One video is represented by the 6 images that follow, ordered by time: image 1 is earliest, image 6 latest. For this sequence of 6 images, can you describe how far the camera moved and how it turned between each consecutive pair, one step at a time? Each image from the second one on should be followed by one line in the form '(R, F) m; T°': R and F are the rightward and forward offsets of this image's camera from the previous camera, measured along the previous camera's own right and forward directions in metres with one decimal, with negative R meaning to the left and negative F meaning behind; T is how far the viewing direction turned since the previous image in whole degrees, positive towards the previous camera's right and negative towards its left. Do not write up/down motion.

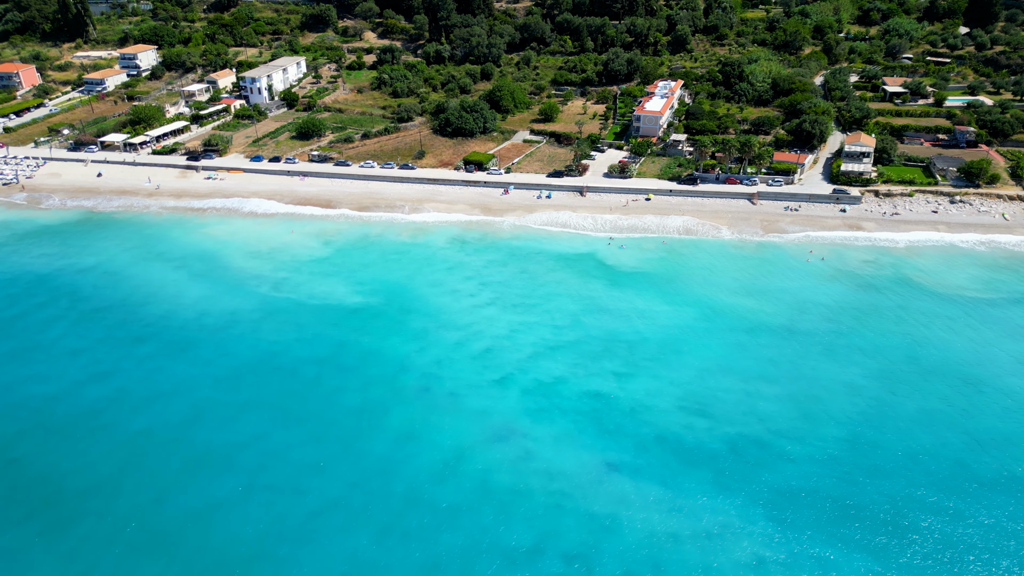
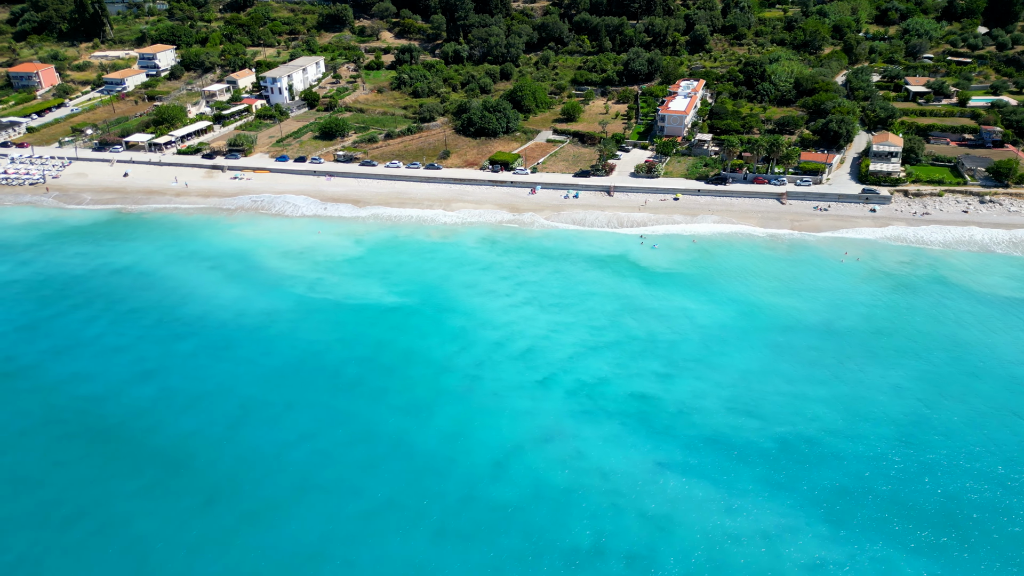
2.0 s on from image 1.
(-2.7, 0.0) m; 0°
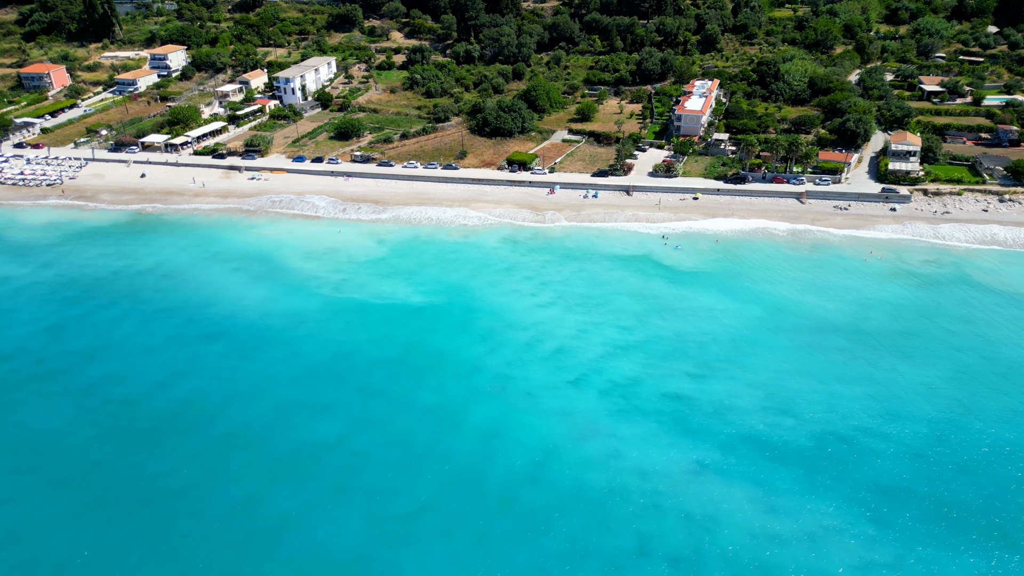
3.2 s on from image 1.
(-2.1, 0.0) m; 0°
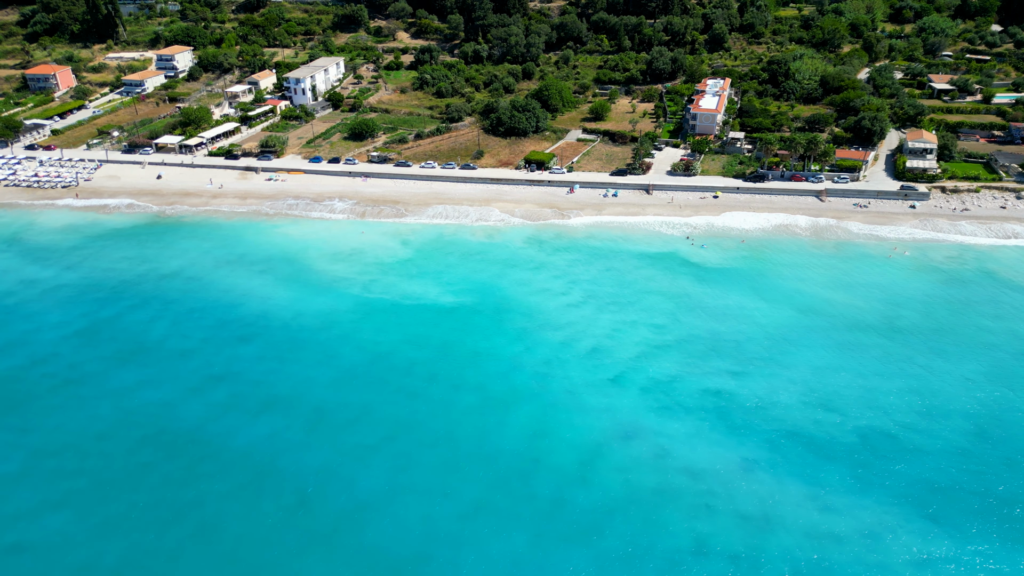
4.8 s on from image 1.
(-2.9, +0.1) m; +1°
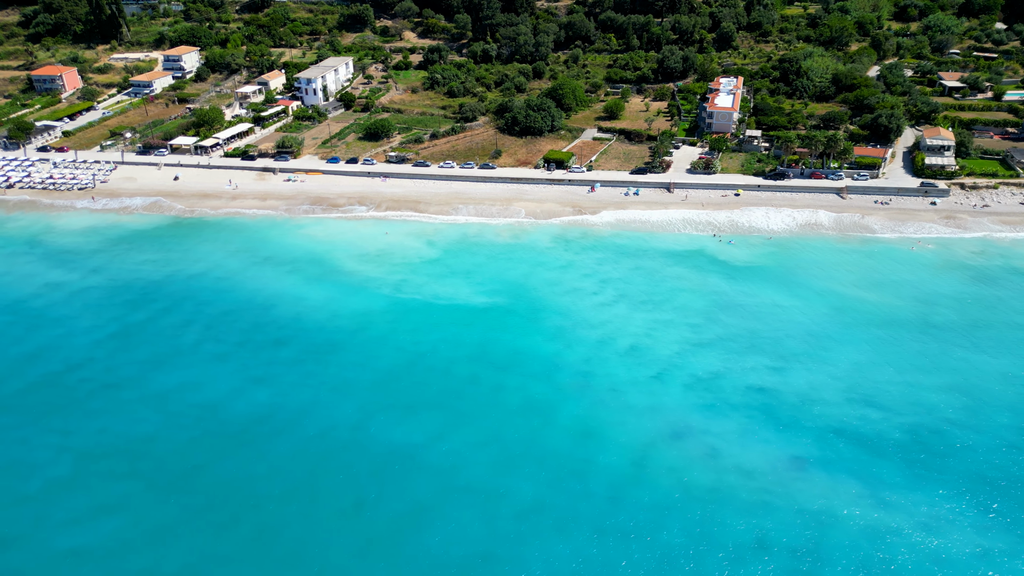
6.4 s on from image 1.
(-3.1, +0.2) m; +1°
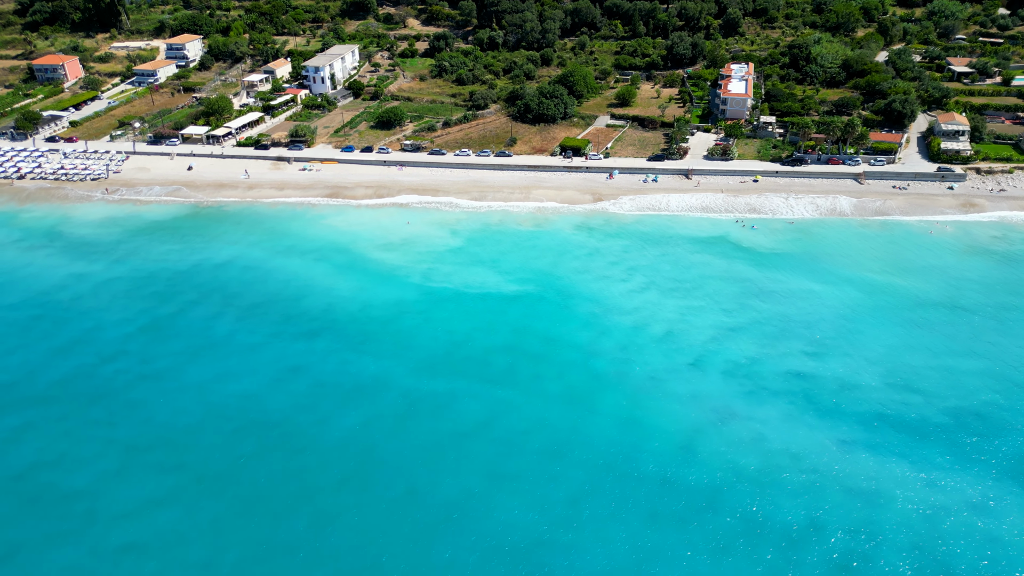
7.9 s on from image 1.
(-2.9, 0.0) m; +1°
